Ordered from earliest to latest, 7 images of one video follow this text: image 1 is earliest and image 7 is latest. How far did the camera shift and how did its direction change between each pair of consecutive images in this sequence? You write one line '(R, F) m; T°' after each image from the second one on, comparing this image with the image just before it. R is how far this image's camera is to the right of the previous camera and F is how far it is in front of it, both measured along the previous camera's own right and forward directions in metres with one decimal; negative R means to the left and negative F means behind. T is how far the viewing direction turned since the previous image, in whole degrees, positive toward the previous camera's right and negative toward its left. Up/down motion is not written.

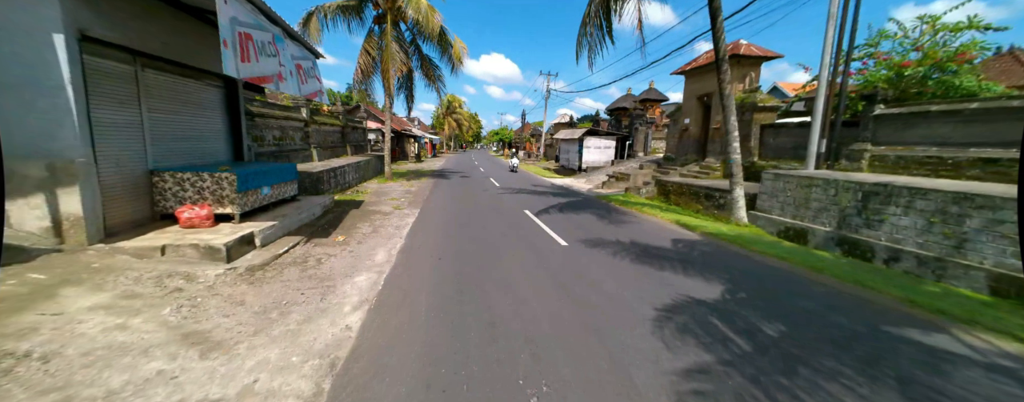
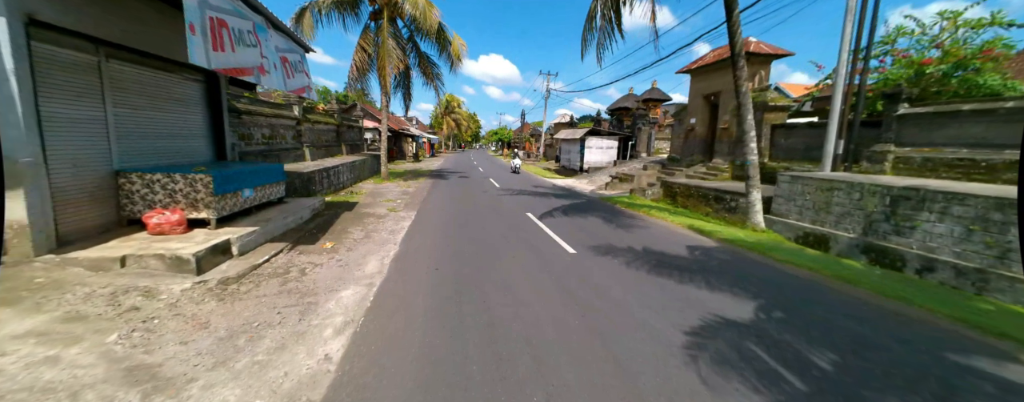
(-0.1, +0.4) m; 0°
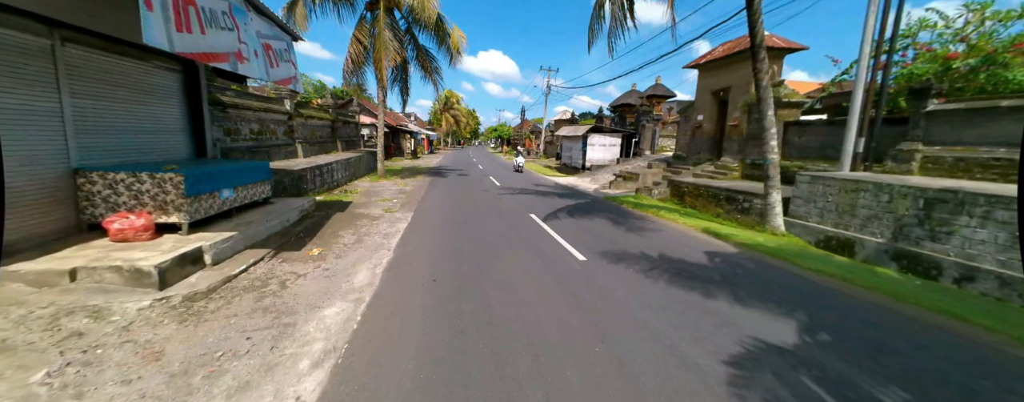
(-0.1, +0.4) m; 0°
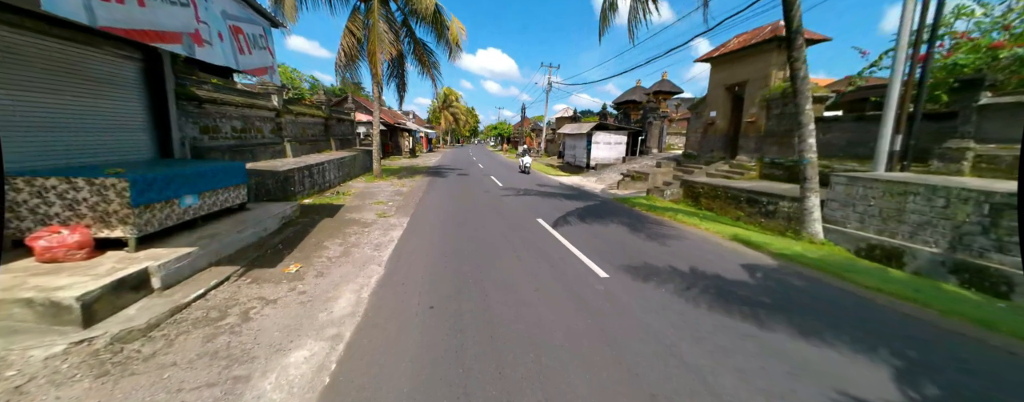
(-0.1, +0.7) m; 0°
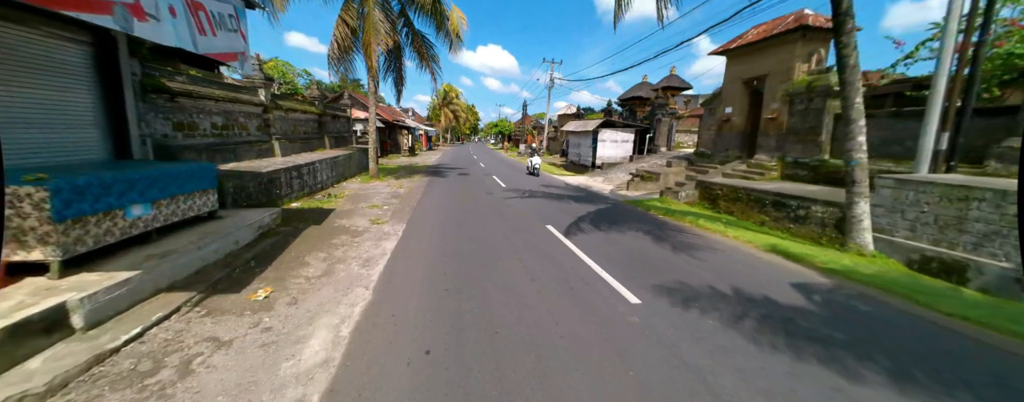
(-0.1, +0.7) m; 0°
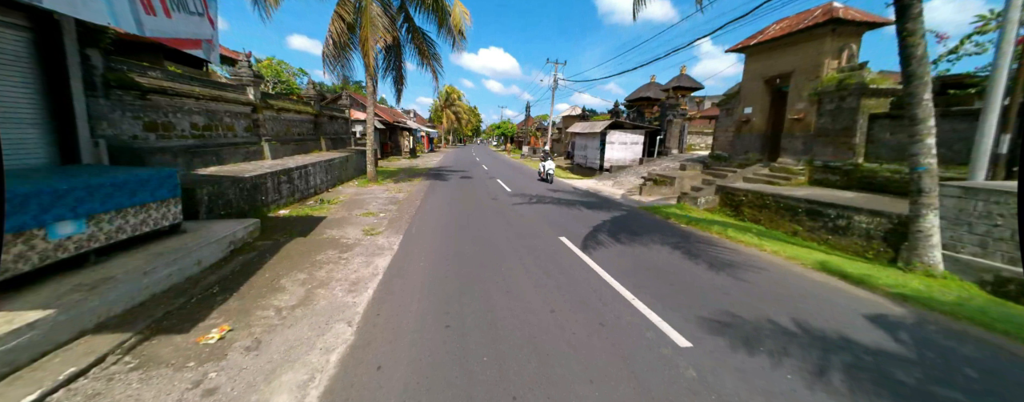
(-0.1, +0.7) m; 0°
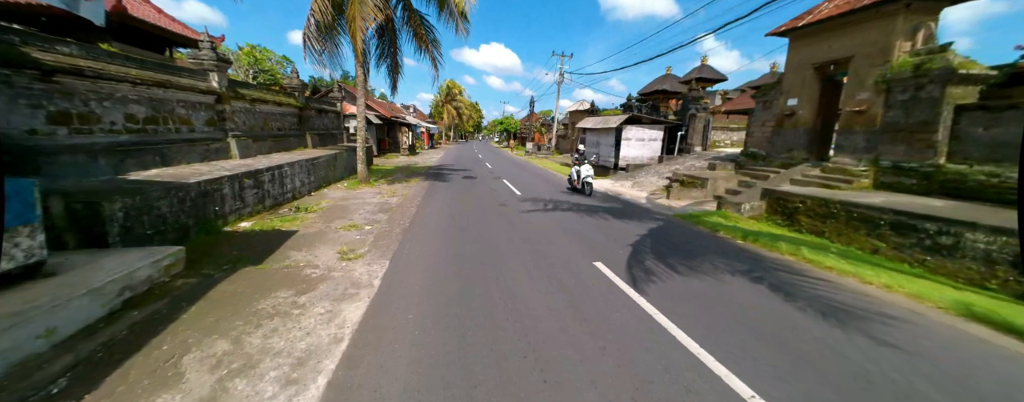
(-0.3, +1.3) m; 0°
